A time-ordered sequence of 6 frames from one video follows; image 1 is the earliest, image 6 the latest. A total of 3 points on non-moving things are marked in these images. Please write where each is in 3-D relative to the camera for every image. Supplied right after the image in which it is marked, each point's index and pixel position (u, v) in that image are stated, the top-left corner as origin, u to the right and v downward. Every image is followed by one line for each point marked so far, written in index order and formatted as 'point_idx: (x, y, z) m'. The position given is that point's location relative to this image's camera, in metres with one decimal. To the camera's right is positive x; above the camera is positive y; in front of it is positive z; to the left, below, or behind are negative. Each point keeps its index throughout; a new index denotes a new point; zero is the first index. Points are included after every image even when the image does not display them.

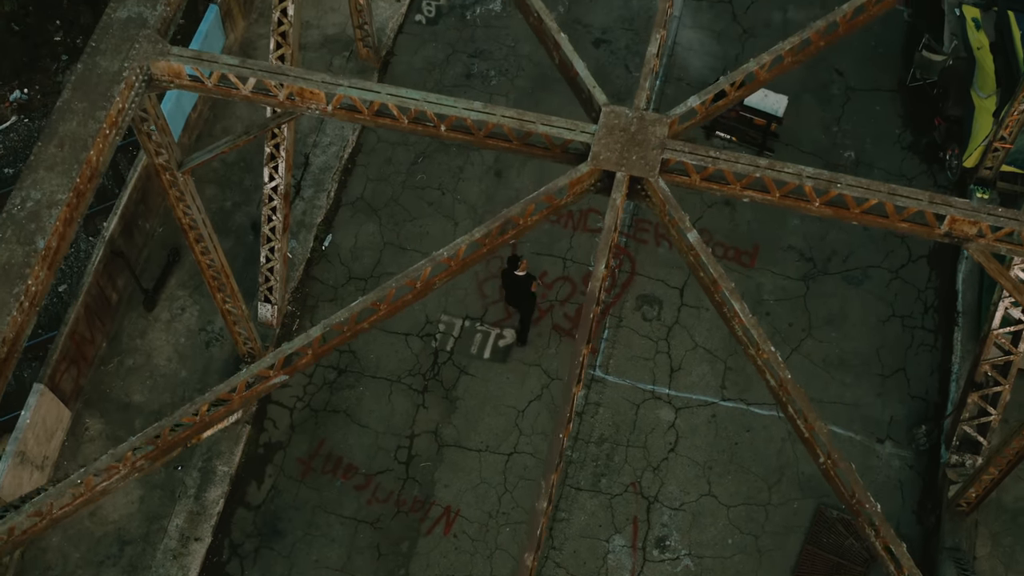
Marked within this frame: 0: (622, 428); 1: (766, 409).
0: (+0.8, -1.0, +8.9) m
1: (+1.9, -0.9, +8.9) m
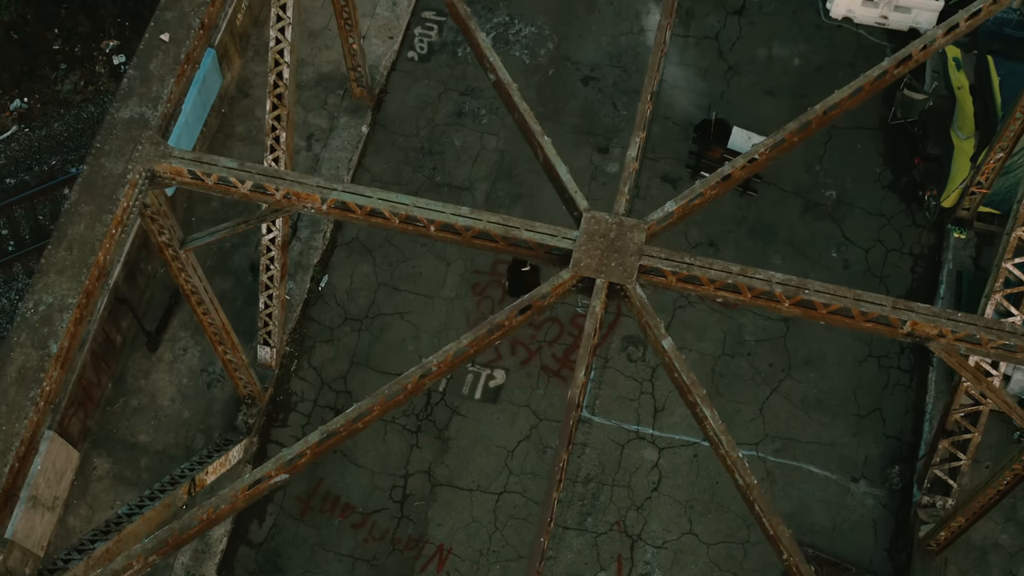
0: (+0.7, -1.4, +9.2) m
1: (+1.8, -1.2, +9.3) m
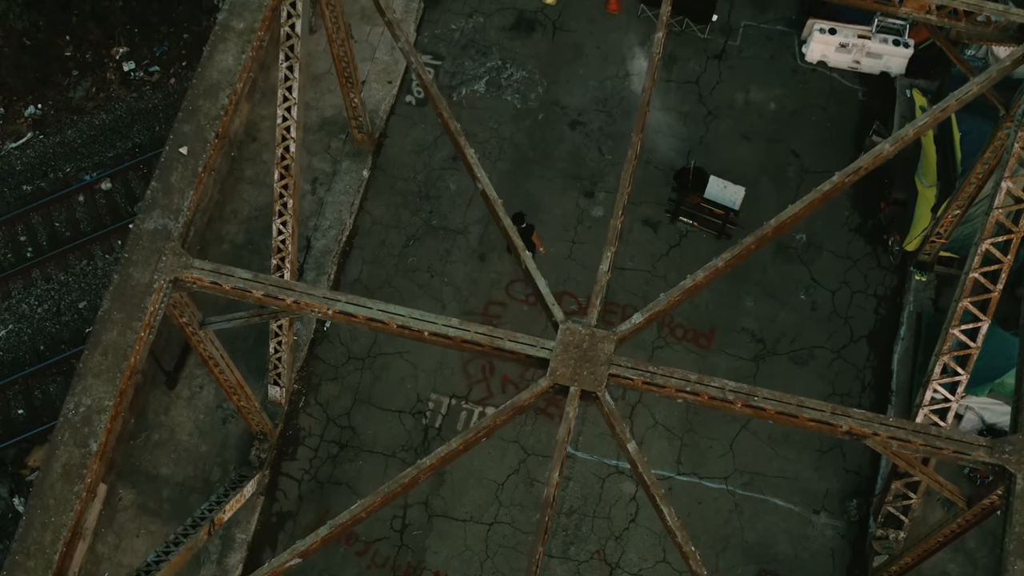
0: (+0.6, -1.8, +10.1) m
1: (+1.7, -1.6, +10.2) m
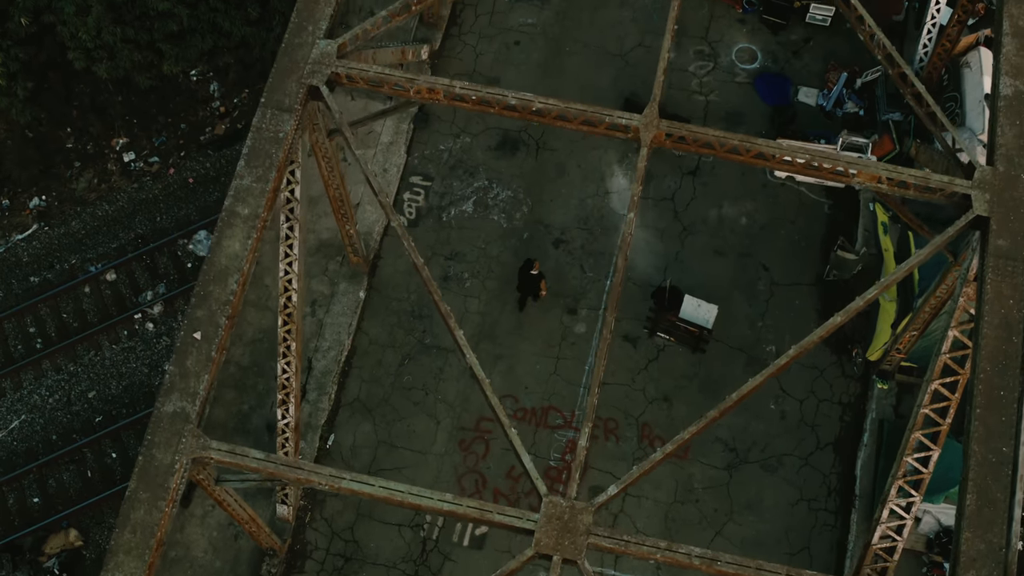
0: (+0.6, -2.8, +10.9) m
1: (+1.6, -2.7, +10.9) m
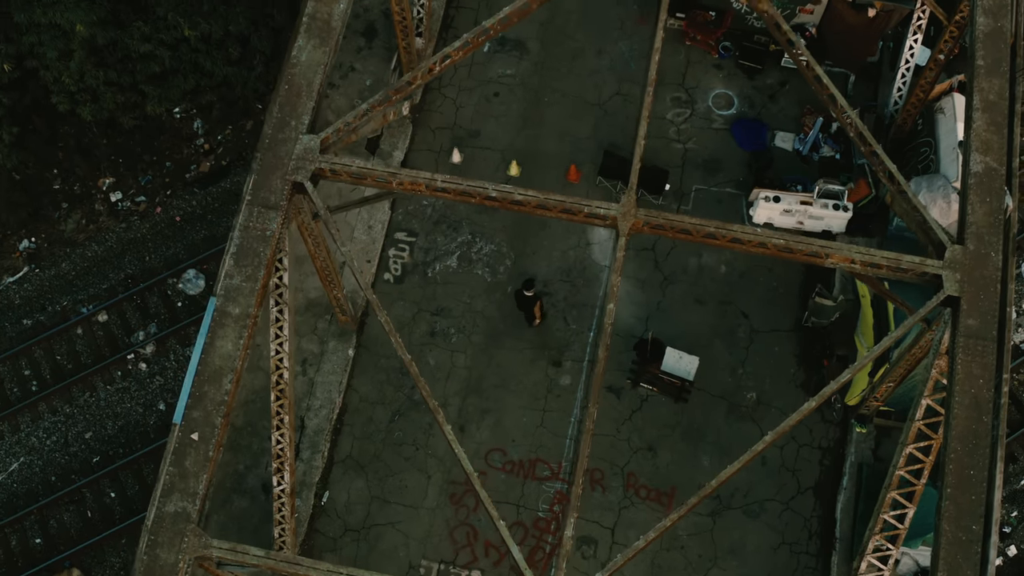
0: (+0.5, -3.4, +11.3) m
1: (+1.6, -3.2, +11.3) m
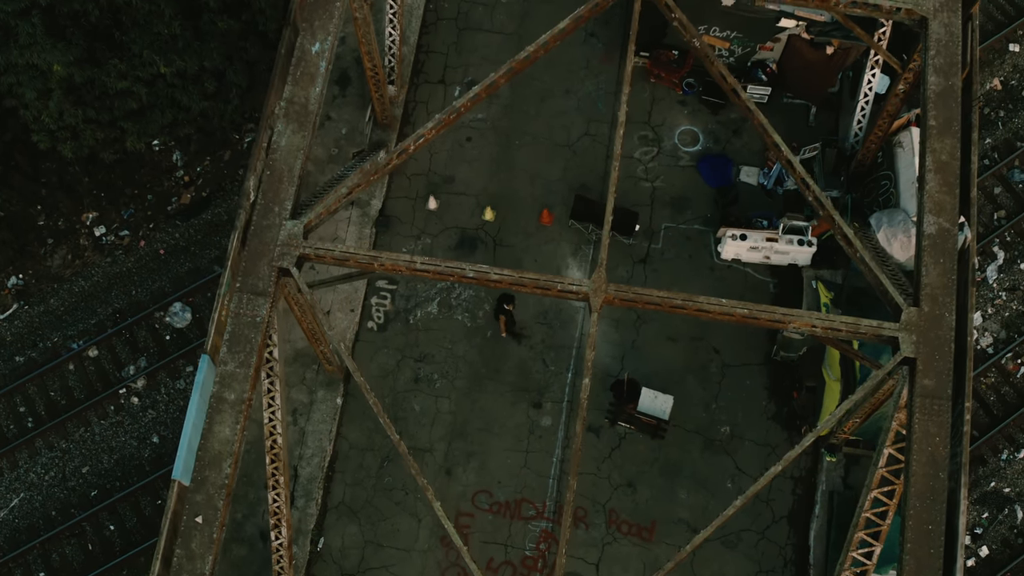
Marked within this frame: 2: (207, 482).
0: (+0.5, -3.9, +11.8) m
1: (+1.5, -3.6, +11.9) m
2: (-2.3, -1.4, +9.0) m
